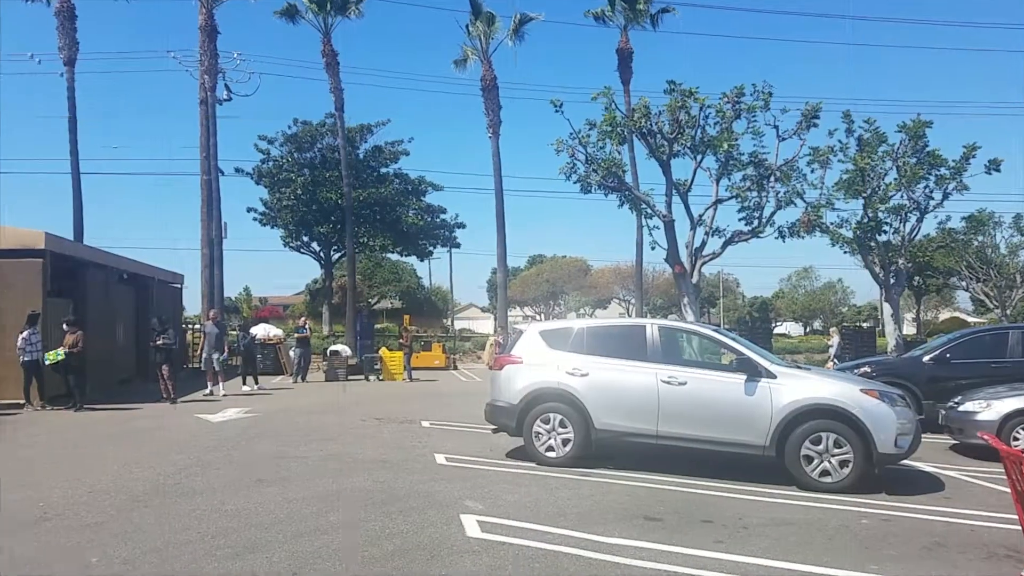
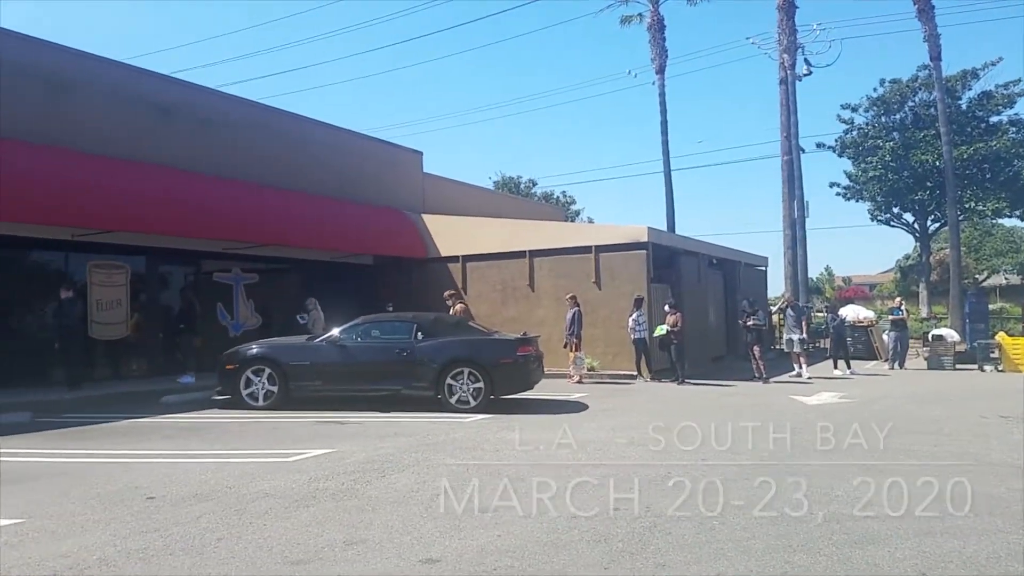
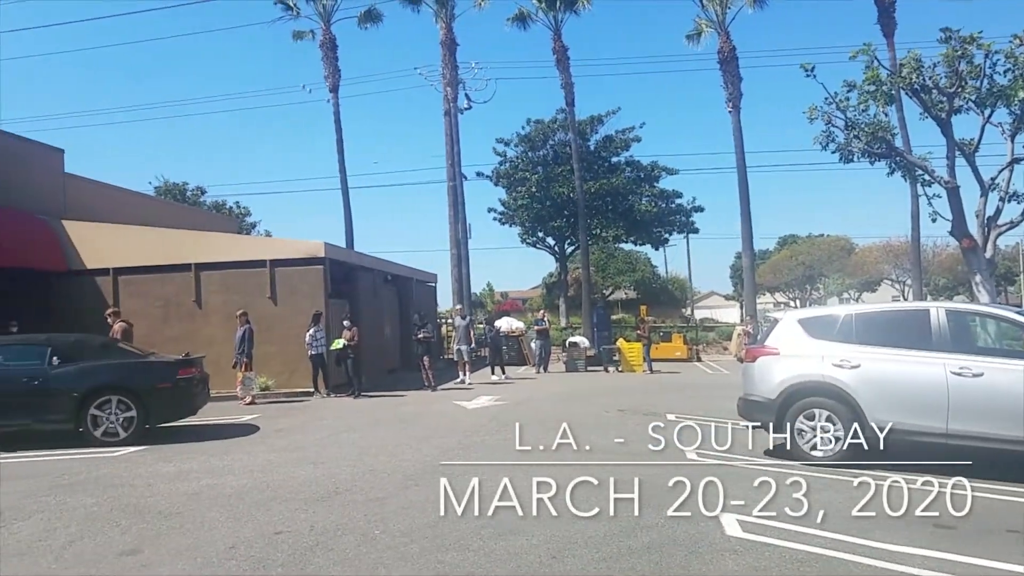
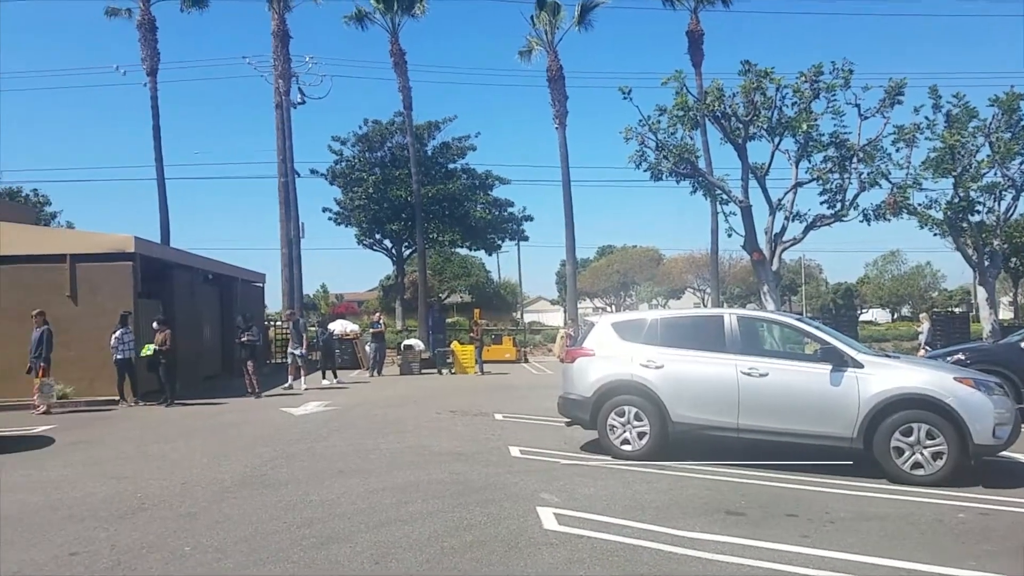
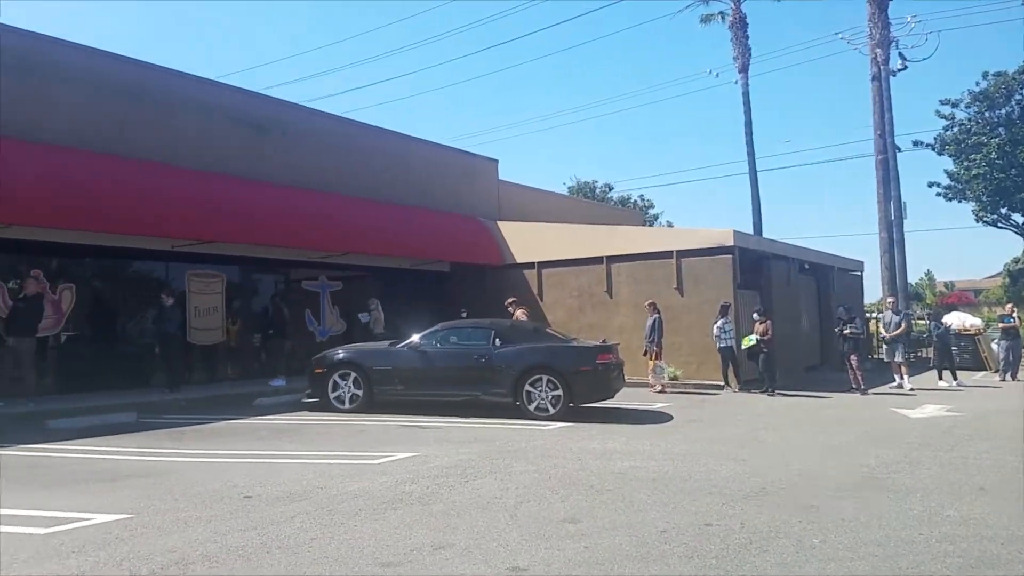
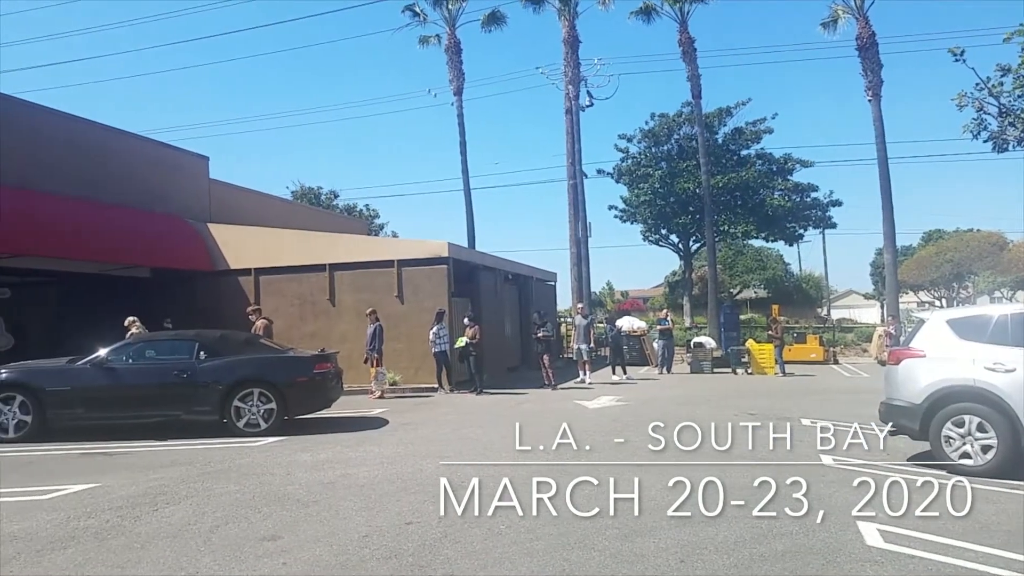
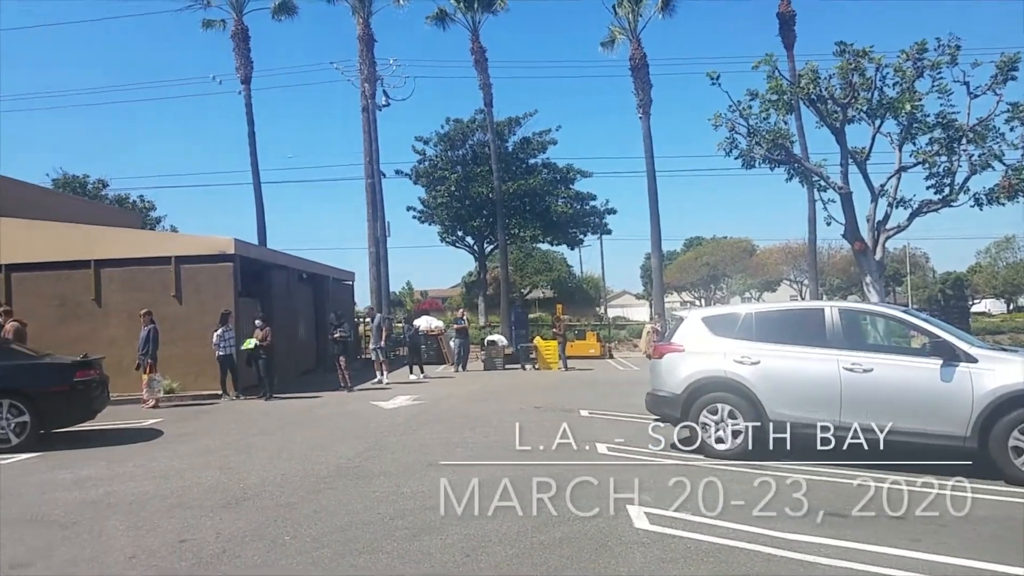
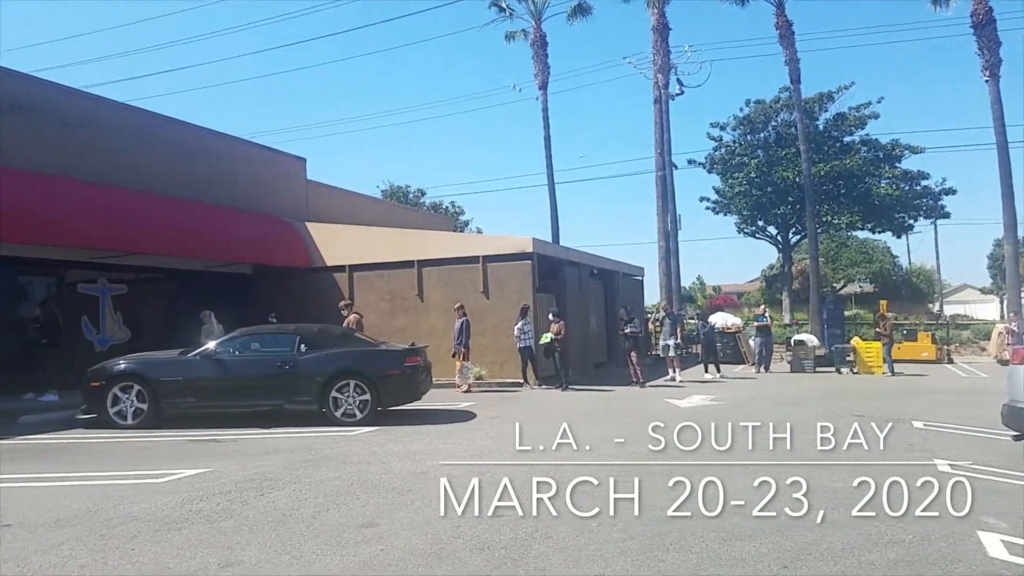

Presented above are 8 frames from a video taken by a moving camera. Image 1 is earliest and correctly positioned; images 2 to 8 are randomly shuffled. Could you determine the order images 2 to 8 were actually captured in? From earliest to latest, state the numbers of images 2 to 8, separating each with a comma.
4, 7, 3, 6, 8, 2, 5
